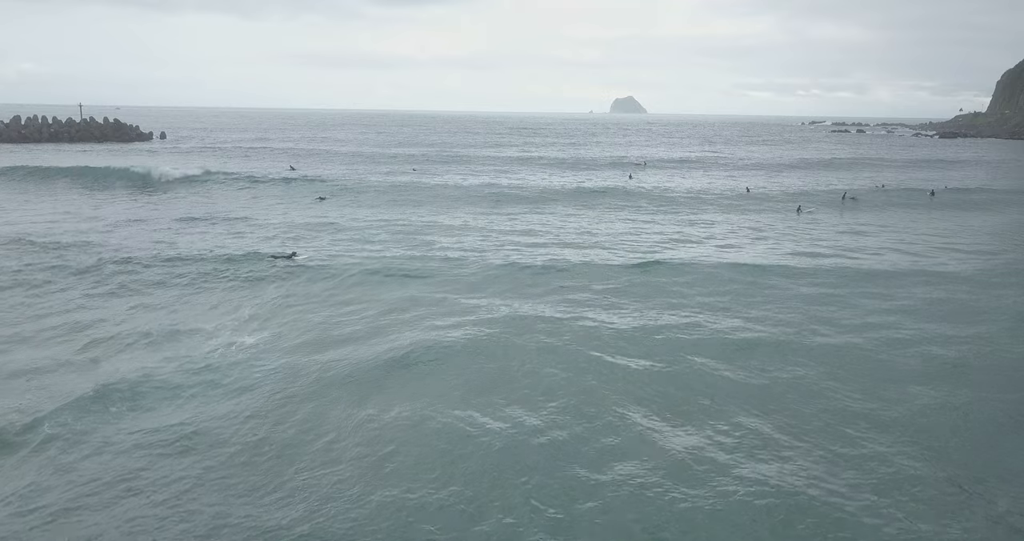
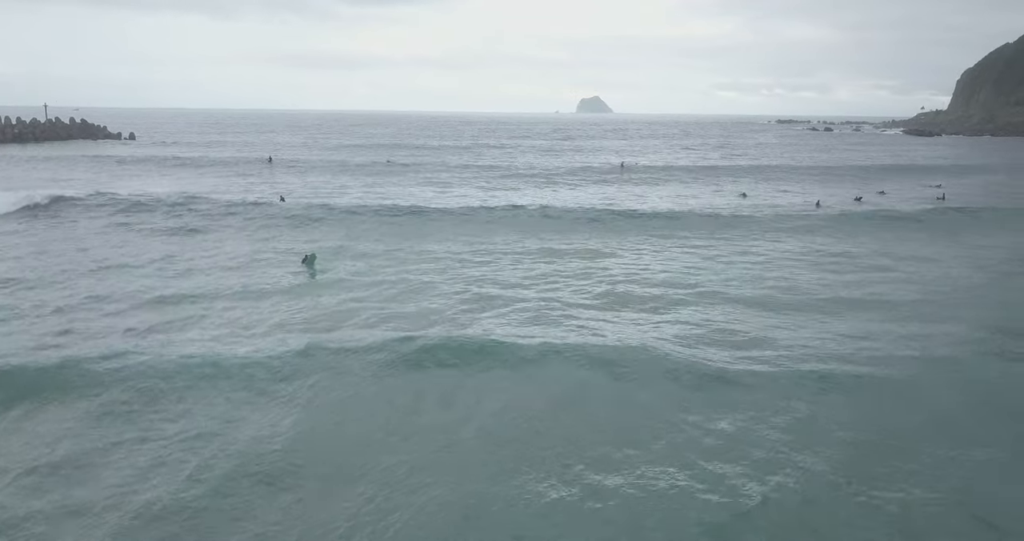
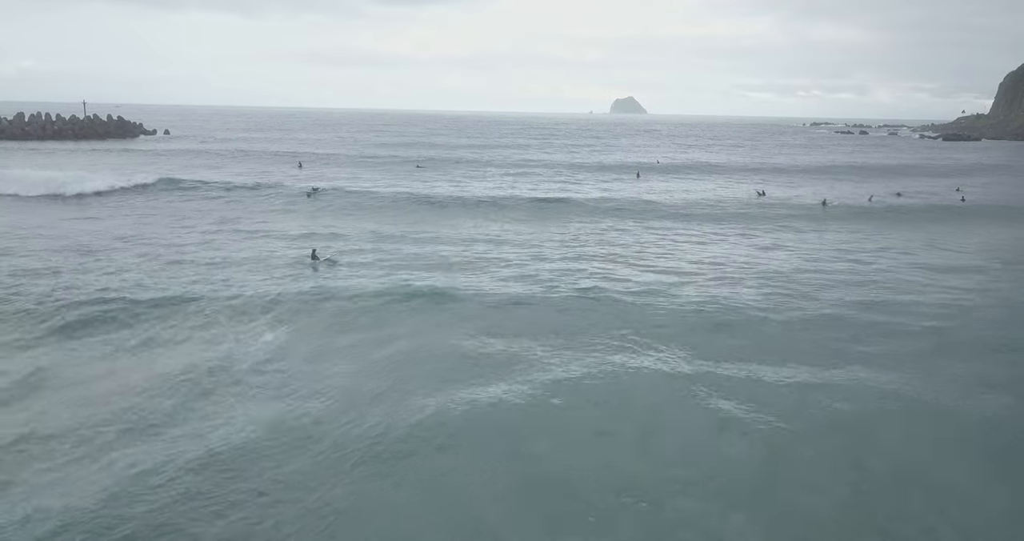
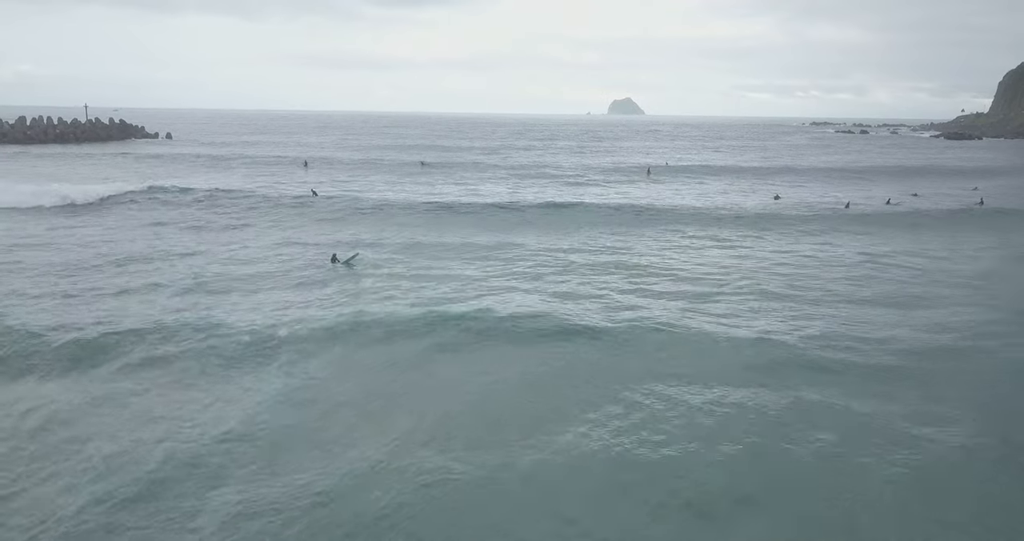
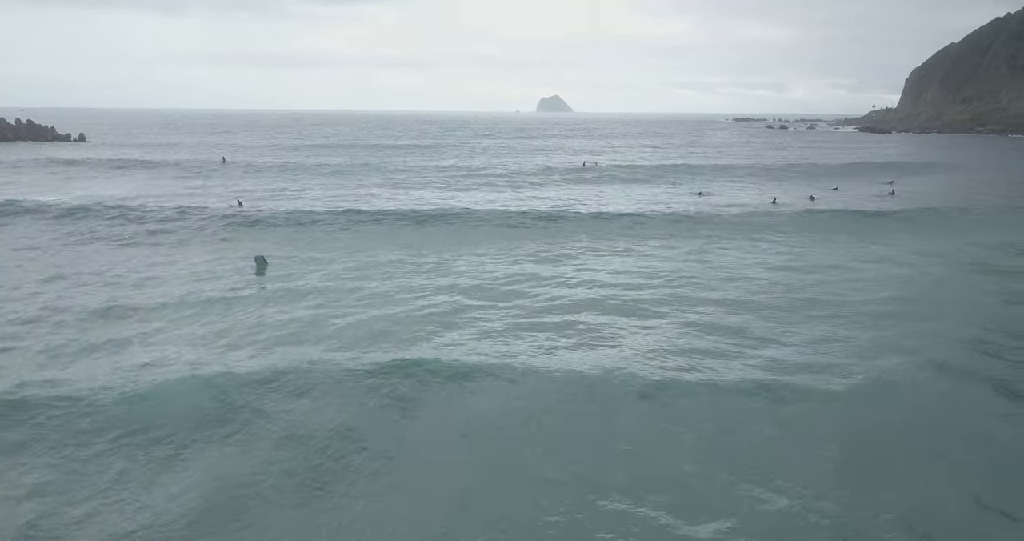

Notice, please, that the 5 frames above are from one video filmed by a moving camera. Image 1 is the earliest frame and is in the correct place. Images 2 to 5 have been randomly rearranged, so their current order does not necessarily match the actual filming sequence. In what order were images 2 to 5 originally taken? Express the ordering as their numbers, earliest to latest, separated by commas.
3, 4, 2, 5
